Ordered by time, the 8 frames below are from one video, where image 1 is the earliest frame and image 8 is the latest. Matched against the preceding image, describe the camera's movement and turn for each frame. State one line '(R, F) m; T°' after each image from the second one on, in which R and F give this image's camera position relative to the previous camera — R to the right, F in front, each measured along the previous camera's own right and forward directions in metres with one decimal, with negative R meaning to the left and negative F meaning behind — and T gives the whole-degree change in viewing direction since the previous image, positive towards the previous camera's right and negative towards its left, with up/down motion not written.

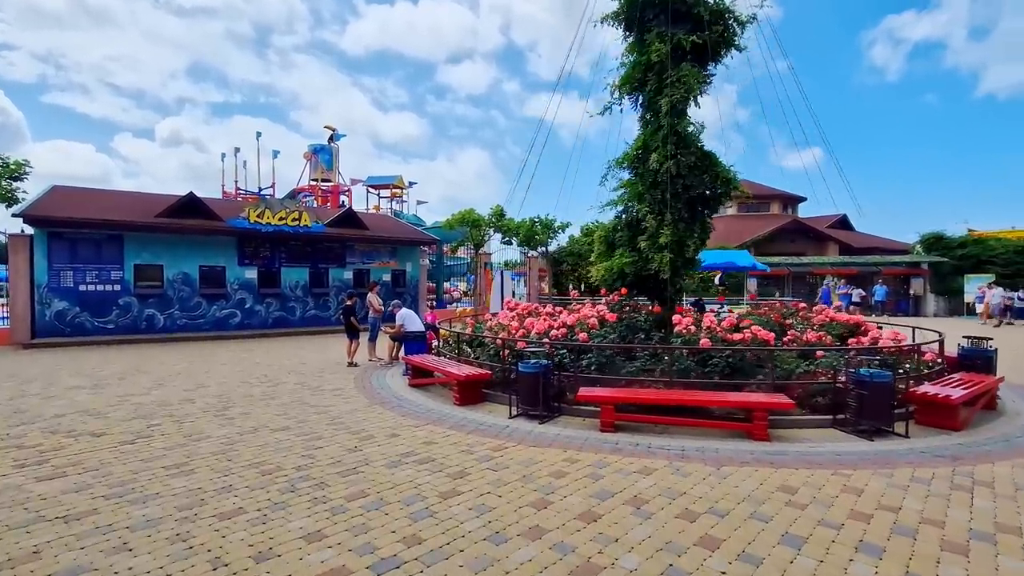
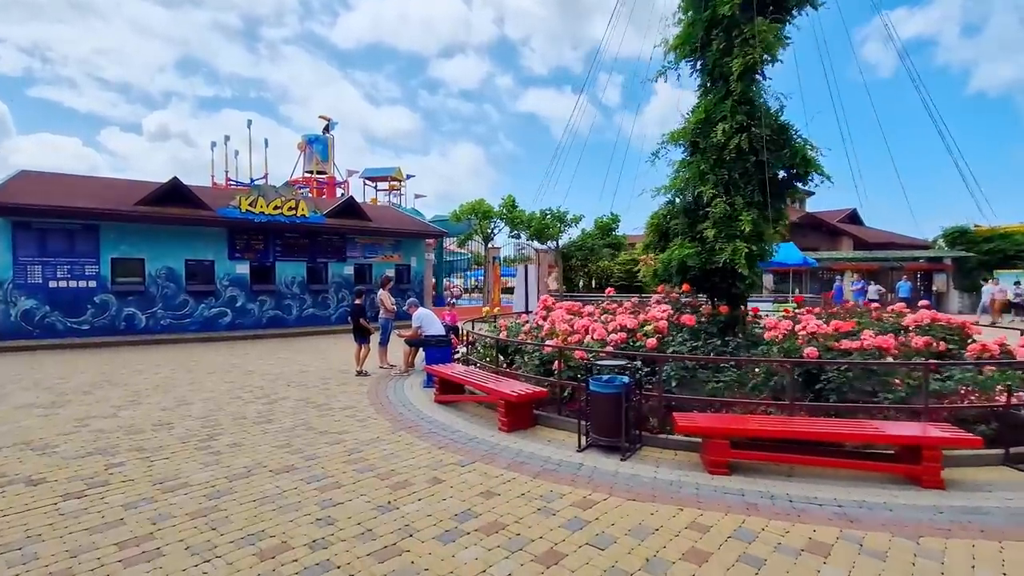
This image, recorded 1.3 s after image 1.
(-0.7, +1.5) m; +1°
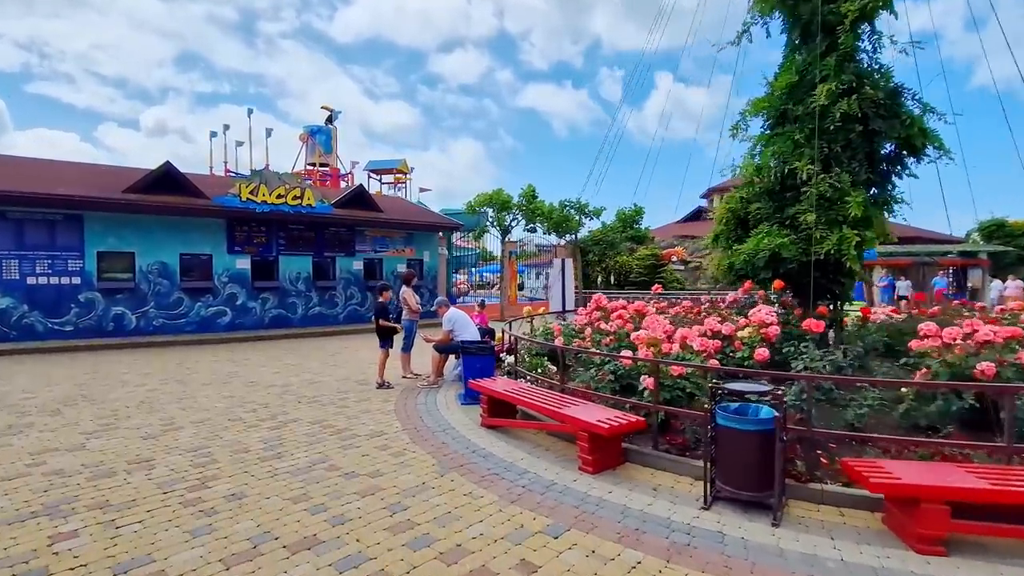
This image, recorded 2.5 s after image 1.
(-0.7, +1.4) m; 0°
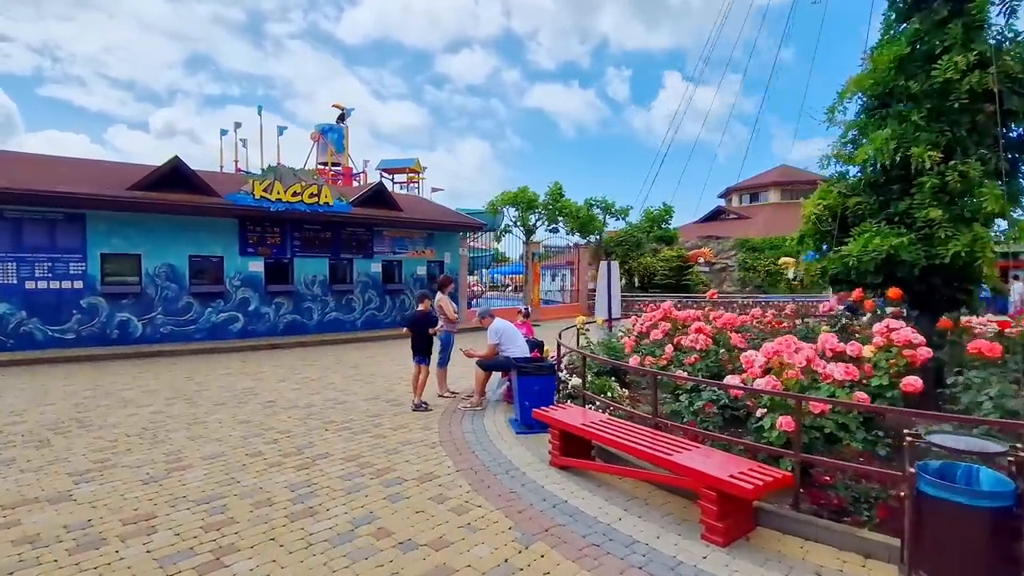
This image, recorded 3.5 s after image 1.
(-0.6, +1.0) m; -1°
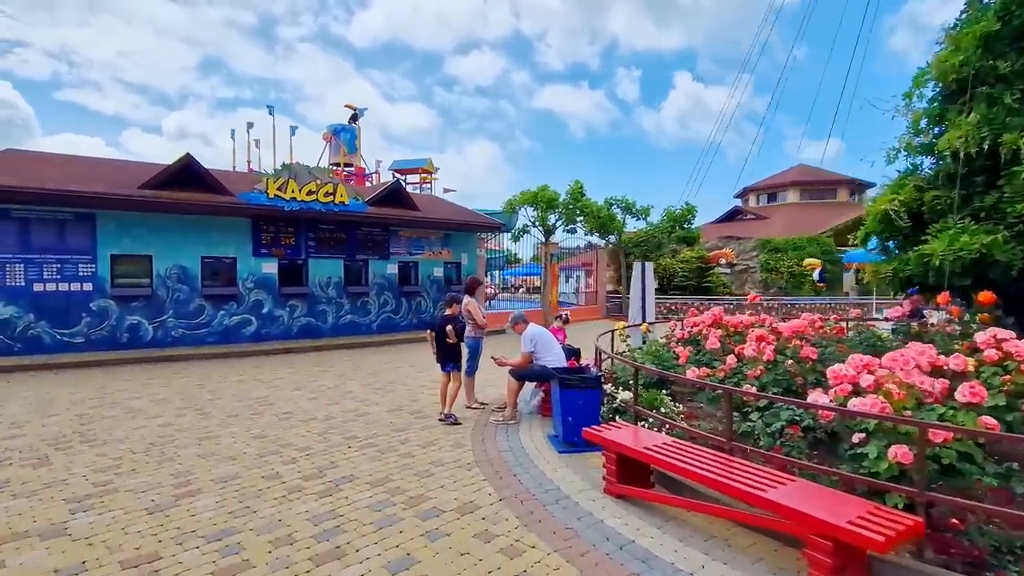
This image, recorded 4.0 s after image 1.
(-0.3, +0.6) m; -1°
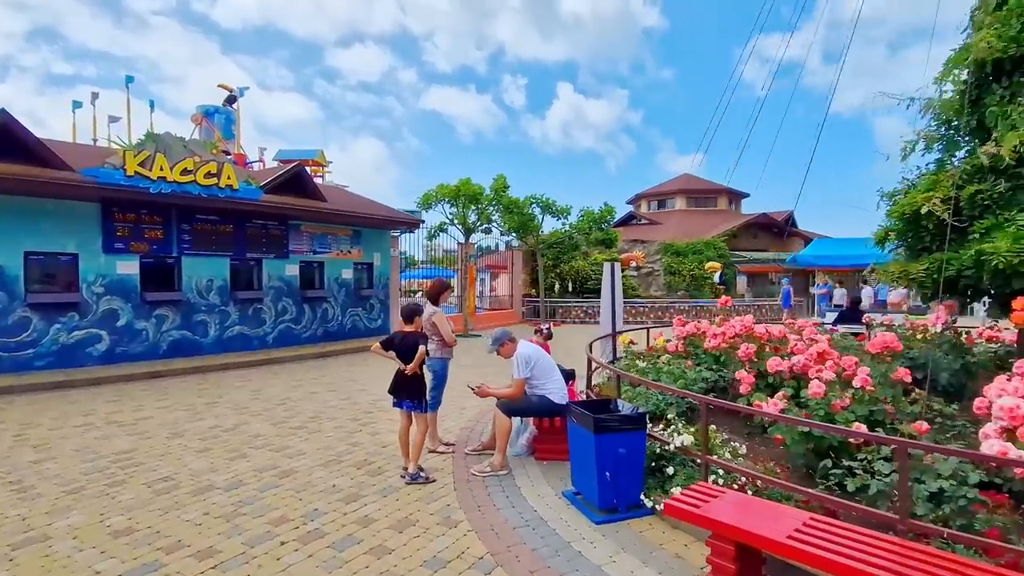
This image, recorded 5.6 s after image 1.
(-0.9, +1.7) m; +12°
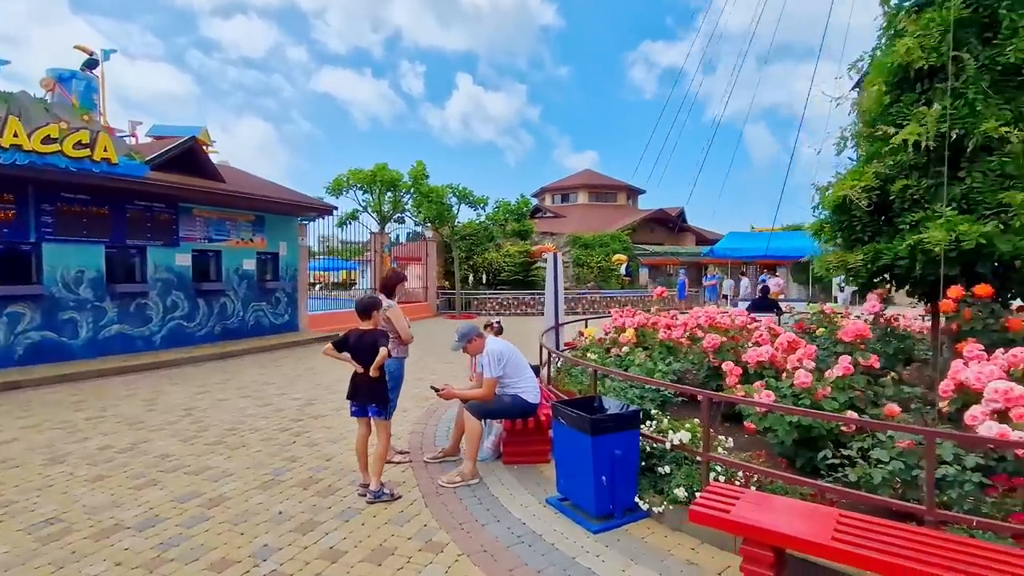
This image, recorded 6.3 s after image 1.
(-0.6, +0.5) m; +11°
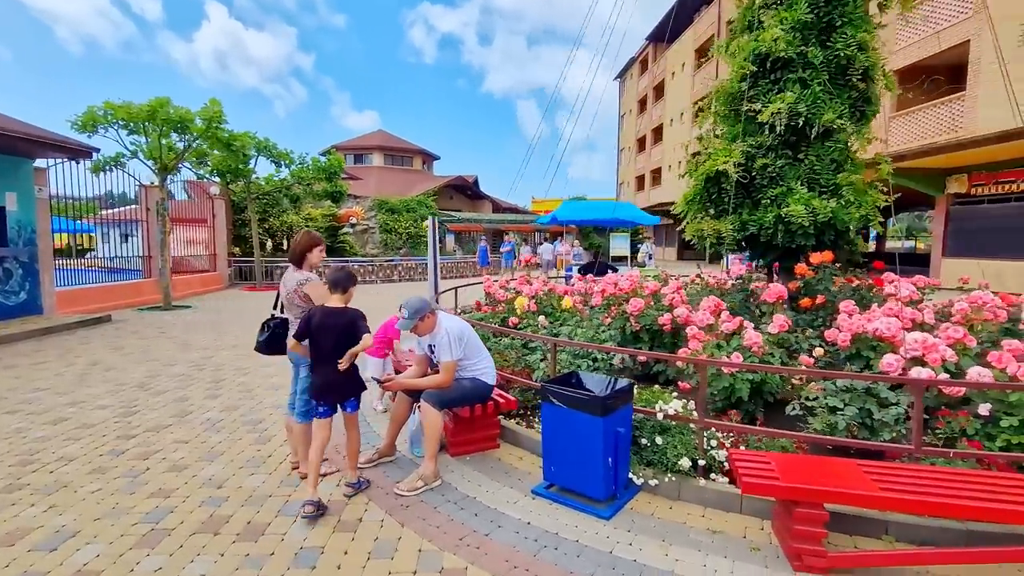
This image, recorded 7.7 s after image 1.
(-1.2, +0.8) m; +23°
